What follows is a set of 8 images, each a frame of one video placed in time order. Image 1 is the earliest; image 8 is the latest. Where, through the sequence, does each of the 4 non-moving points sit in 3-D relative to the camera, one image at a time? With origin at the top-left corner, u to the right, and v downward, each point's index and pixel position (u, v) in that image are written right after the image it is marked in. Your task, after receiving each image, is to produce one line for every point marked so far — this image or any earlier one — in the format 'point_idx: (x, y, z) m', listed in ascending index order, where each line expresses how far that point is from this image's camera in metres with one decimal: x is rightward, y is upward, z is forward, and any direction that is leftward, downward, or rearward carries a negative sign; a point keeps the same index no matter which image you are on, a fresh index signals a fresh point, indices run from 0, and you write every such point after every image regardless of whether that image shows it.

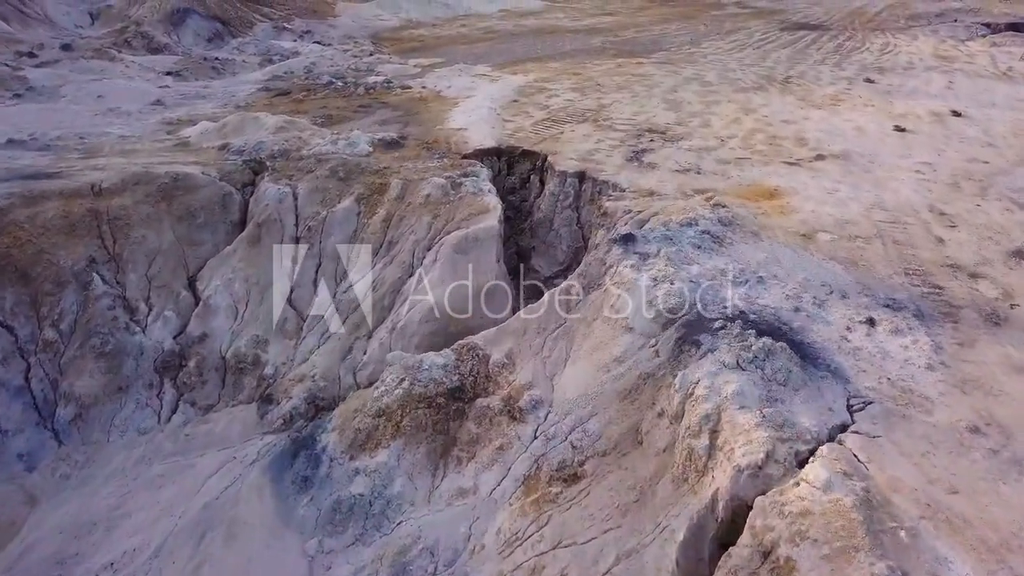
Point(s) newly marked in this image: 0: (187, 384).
0: (-2.9, -0.9, +6.3) m
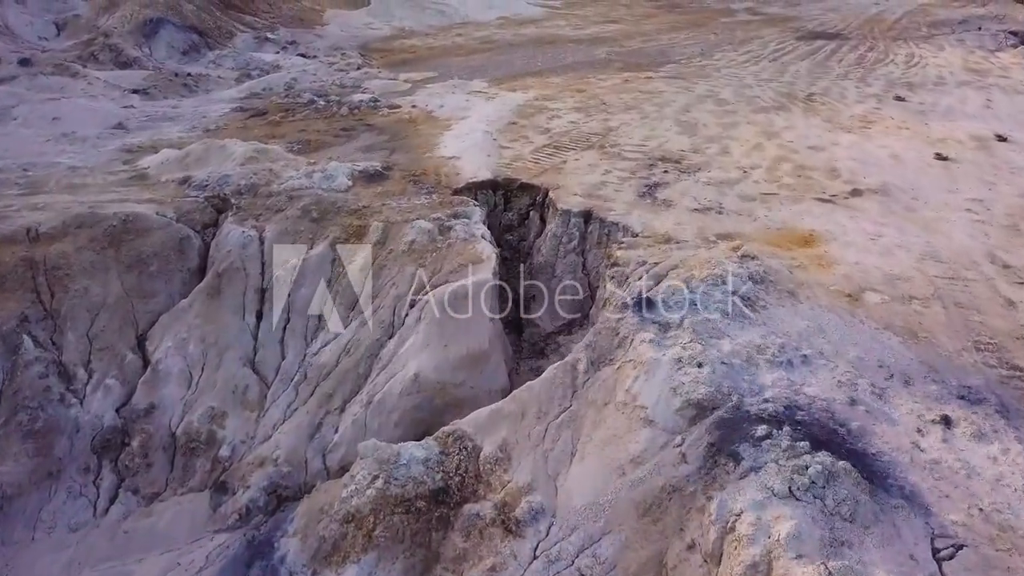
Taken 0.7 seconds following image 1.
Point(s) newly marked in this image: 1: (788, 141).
0: (-3.0, -1.4, +5.4) m
1: (+3.3, +1.7, +8.3) m
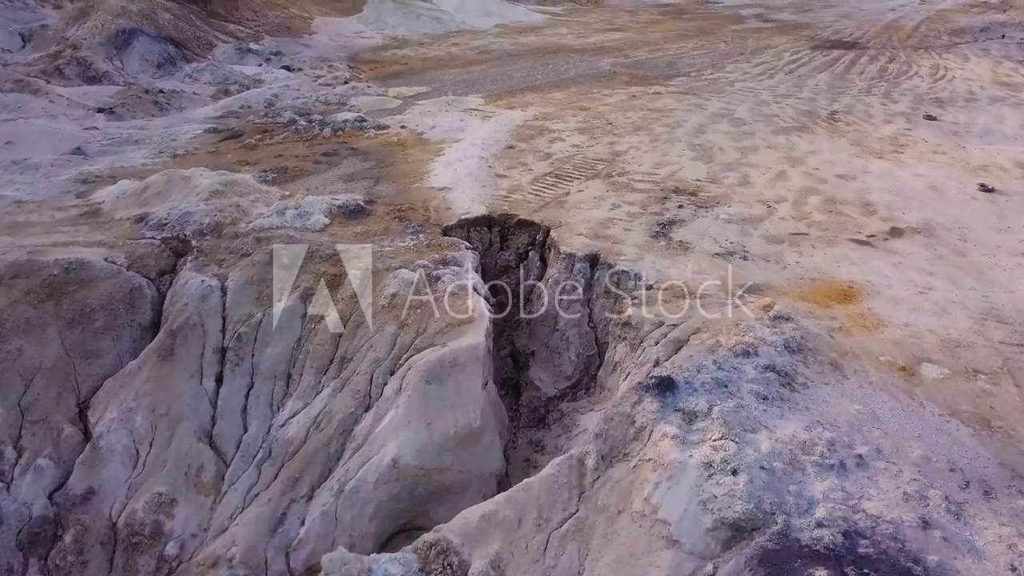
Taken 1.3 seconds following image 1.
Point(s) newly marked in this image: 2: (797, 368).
0: (-3.0, -1.9, +4.6) m
1: (+3.3, +1.3, +7.5) m
2: (+1.8, -0.5, +4.4) m
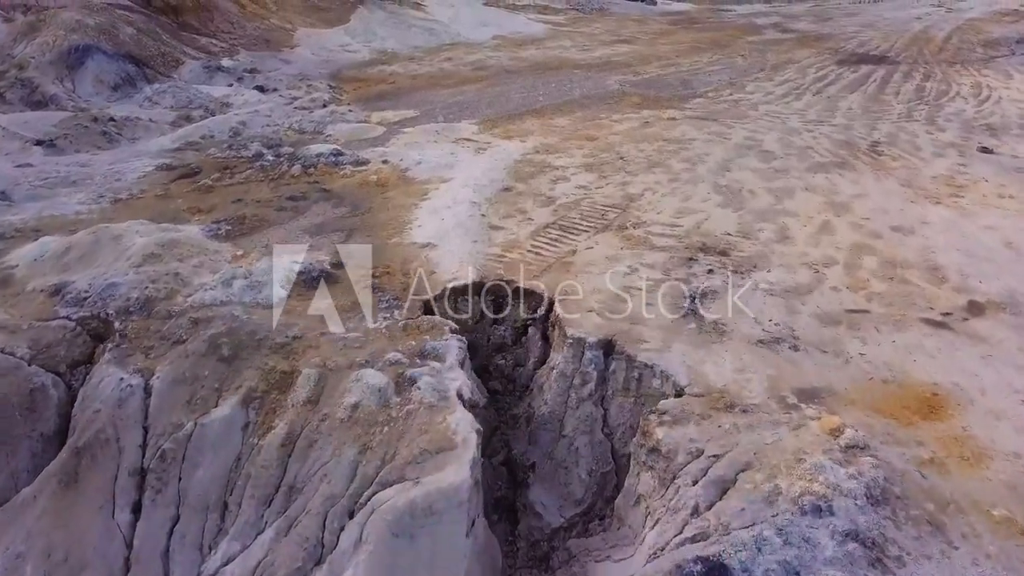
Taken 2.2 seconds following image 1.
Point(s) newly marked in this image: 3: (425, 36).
0: (-3.0, -2.5, +3.5) m
1: (+3.2, +0.6, +6.4) m
2: (+1.8, -1.1, +3.3) m
3: (-1.7, +4.9, +13.7) m
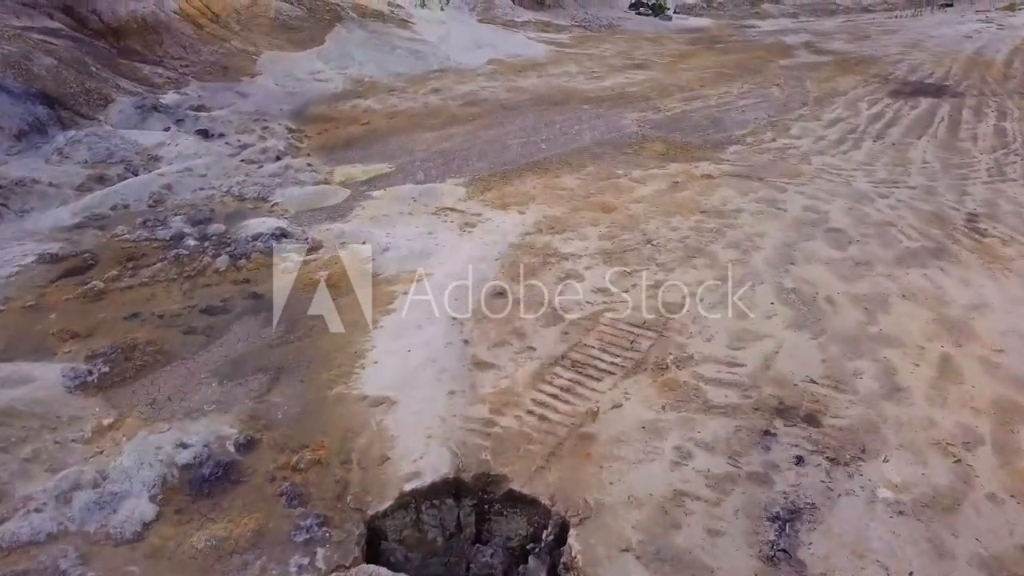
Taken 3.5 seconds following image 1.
0: (-3.1, -3.5, +1.7) m
1: (+3.2, -0.4, +4.6) m
2: (+1.7, -2.2, +1.5) m
3: (-1.7, +3.9, +11.9) m
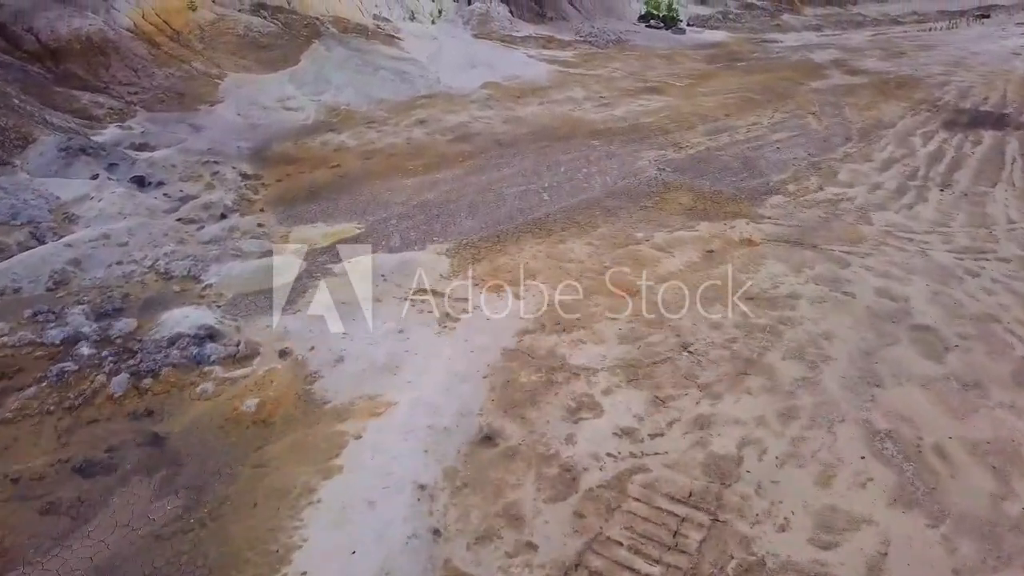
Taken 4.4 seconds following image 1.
0: (-3.1, -4.3, +0.3) m
1: (+3.1, -1.2, +3.2) m
2: (+1.7, -3.0, 0.0) m
3: (-1.8, +3.1, +10.5) m
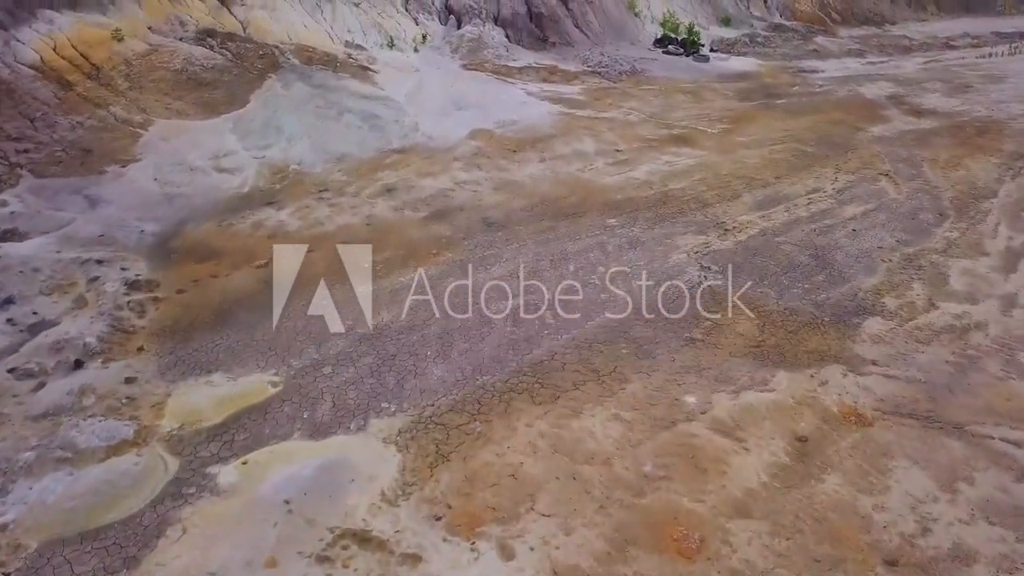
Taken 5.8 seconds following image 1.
0: (-3.2, -5.4, -1.8) m
1: (+3.1, -2.3, +1.1) m
2: (+1.6, -4.1, -2.1) m
3: (-1.8, +1.9, +8.5) m
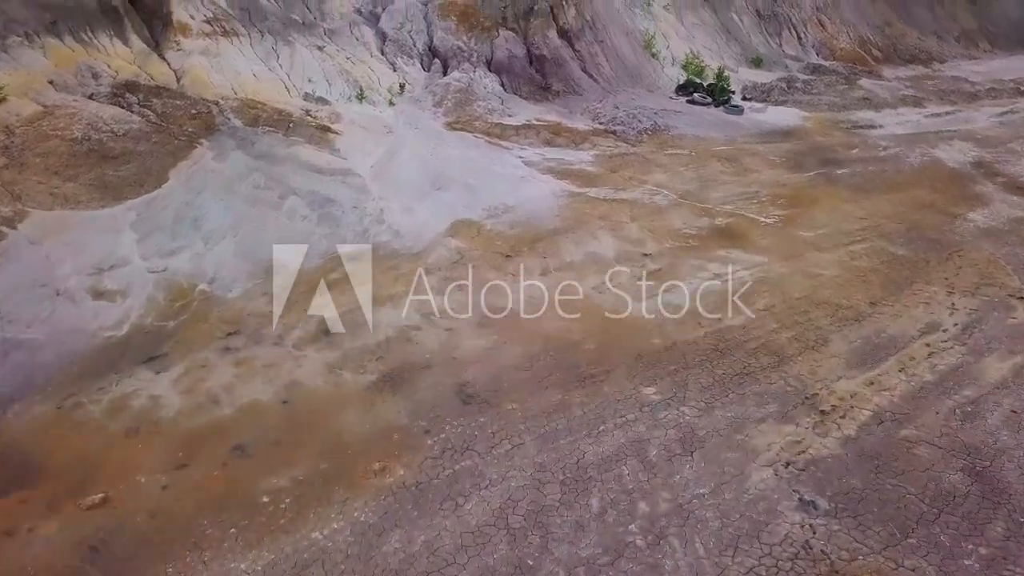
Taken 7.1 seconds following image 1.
0: (-3.3, -6.5, -4.1) m
1: (+3.0, -3.5, -1.2) m
2: (+1.5, -5.2, -4.4) m
3: (-1.9, +0.5, +6.3) m
